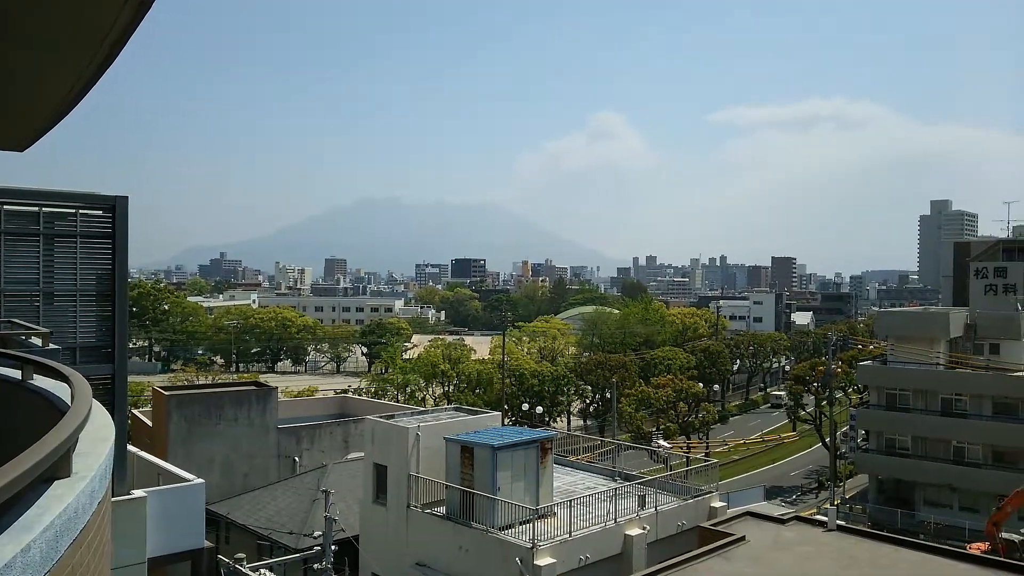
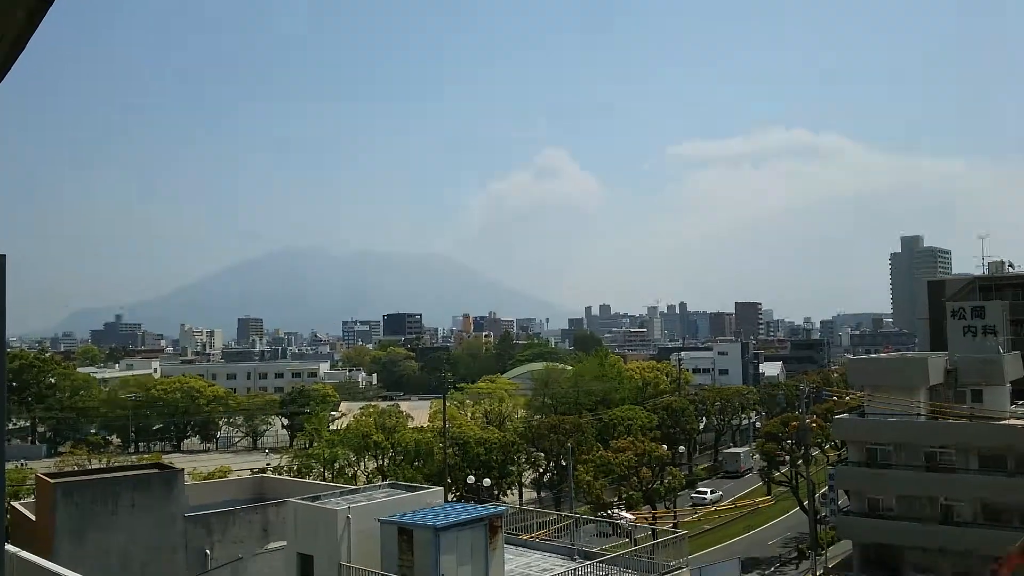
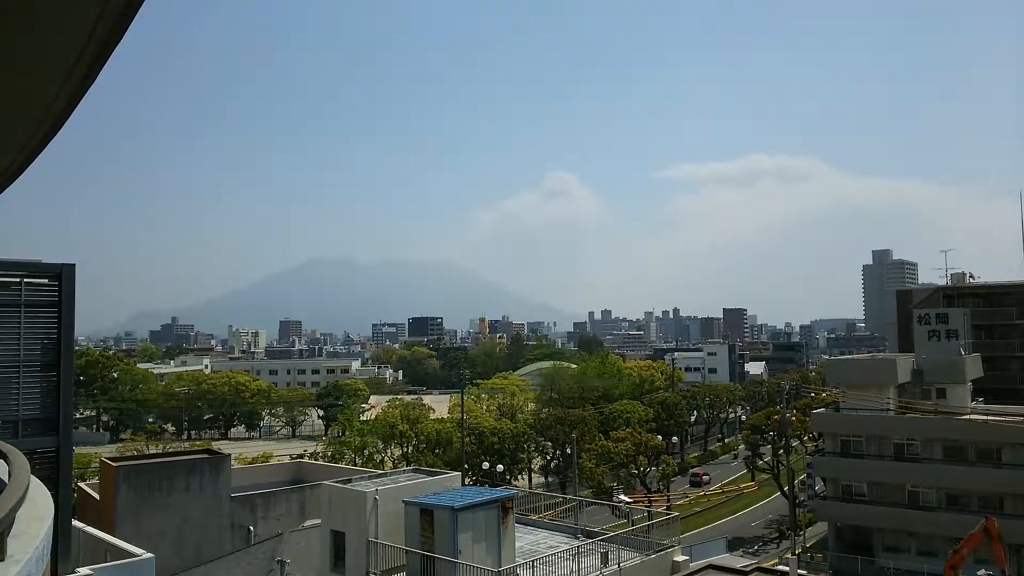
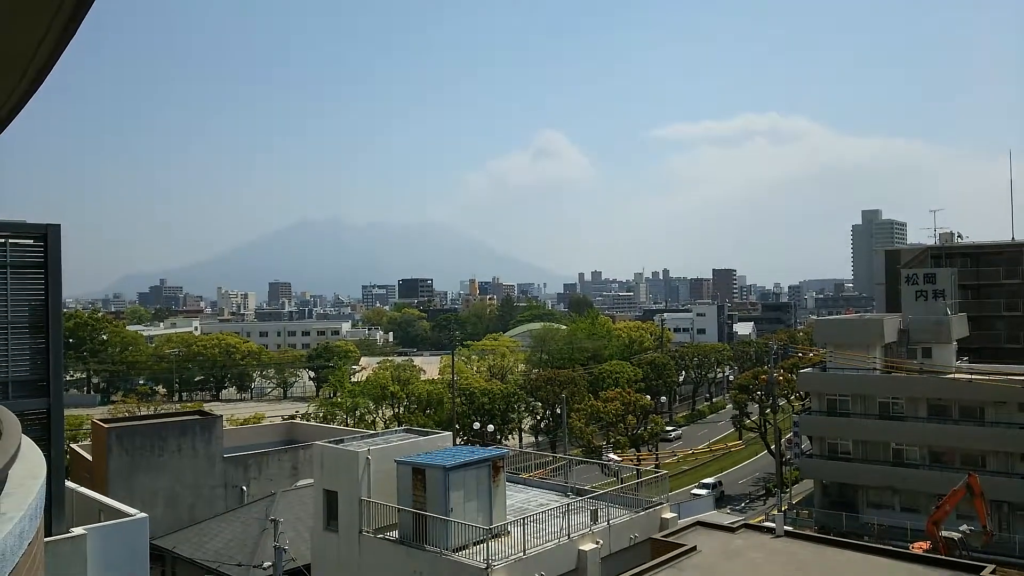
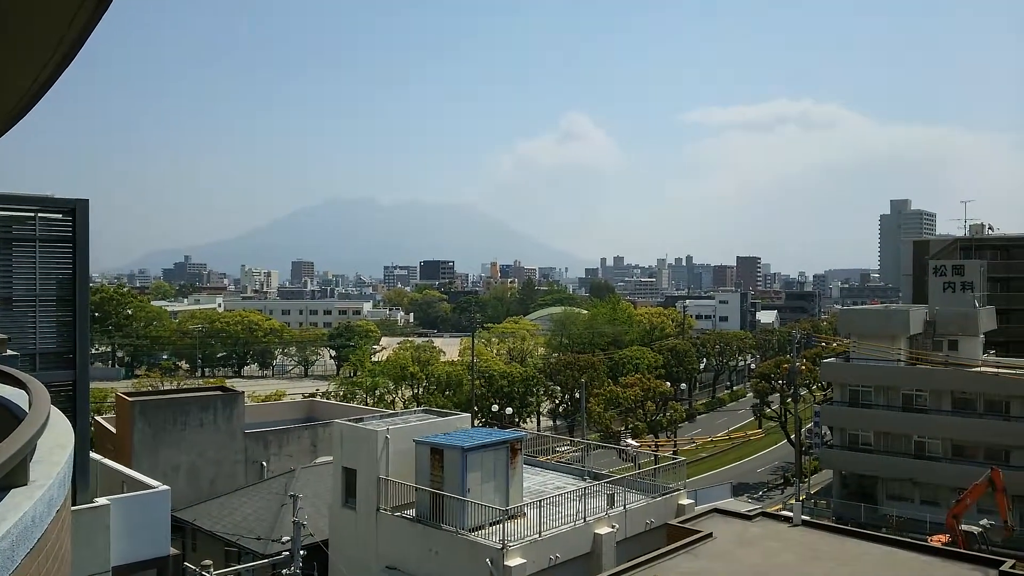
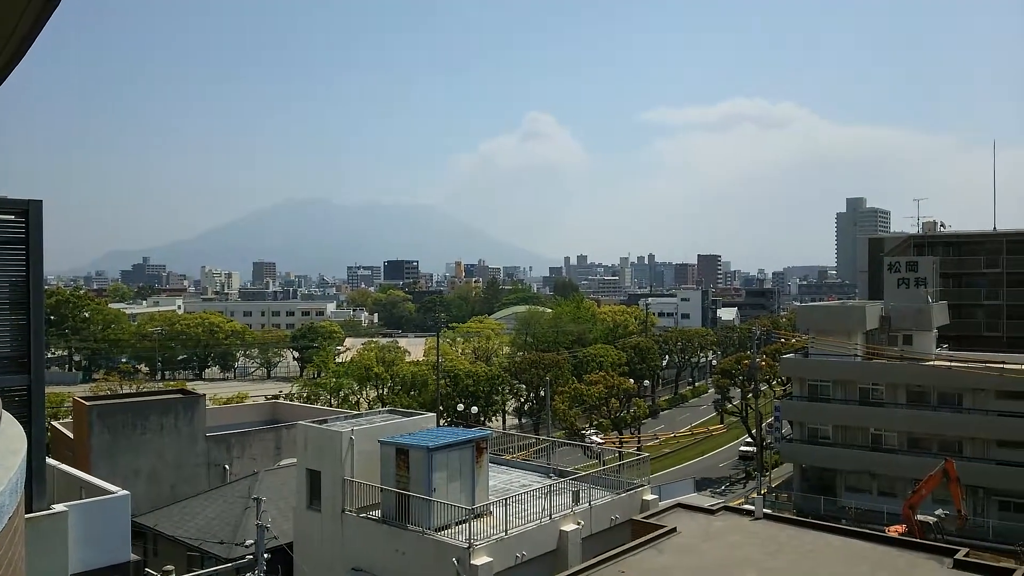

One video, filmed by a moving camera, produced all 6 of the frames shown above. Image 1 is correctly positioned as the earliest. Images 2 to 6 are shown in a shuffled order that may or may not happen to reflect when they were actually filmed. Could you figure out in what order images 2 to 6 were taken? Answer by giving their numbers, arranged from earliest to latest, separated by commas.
5, 6, 4, 3, 2
